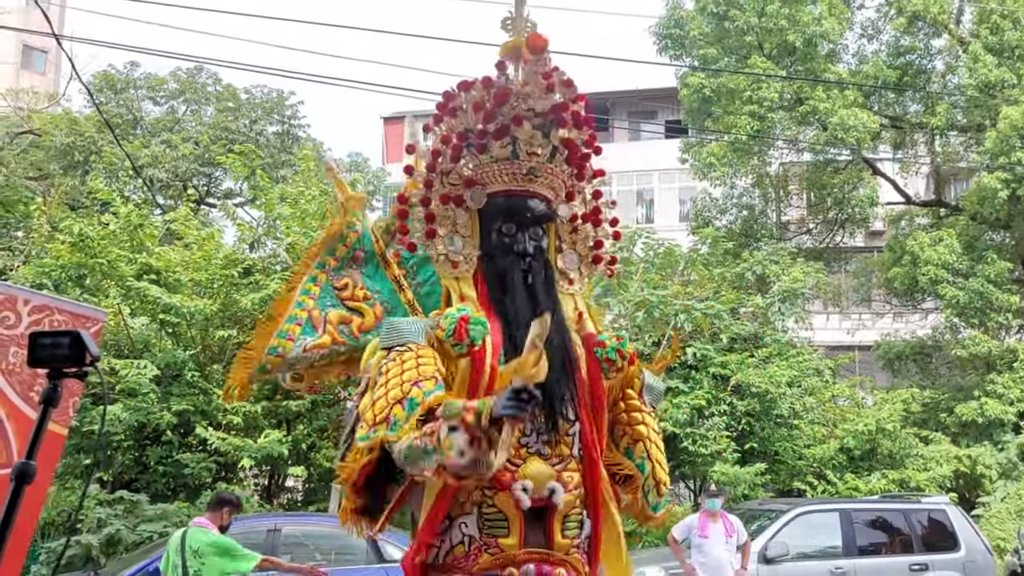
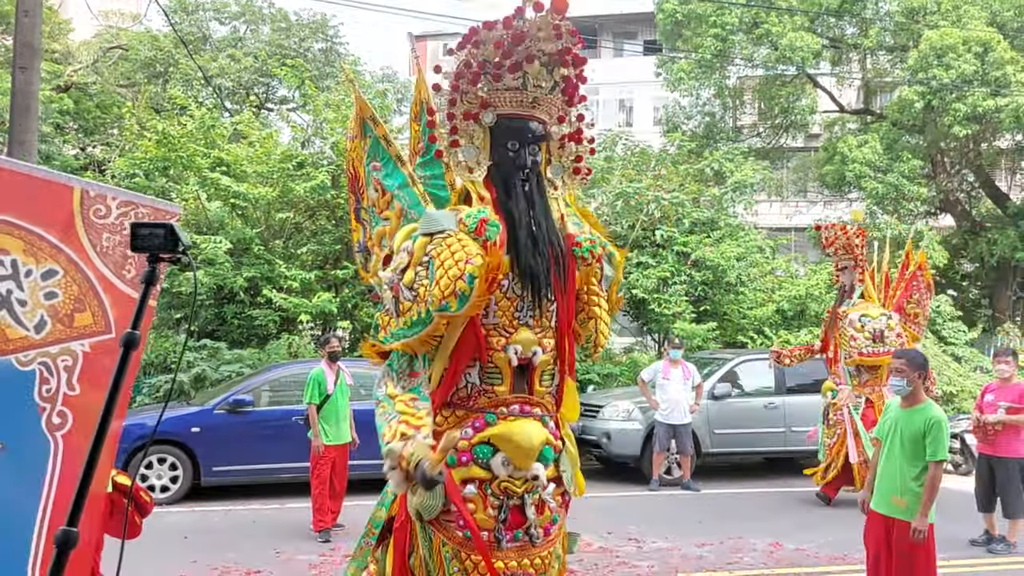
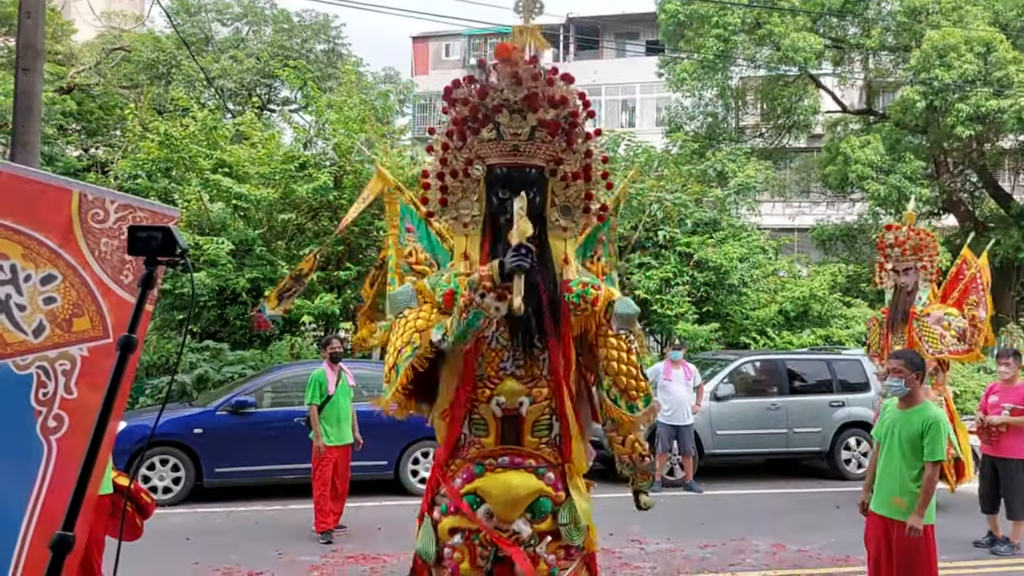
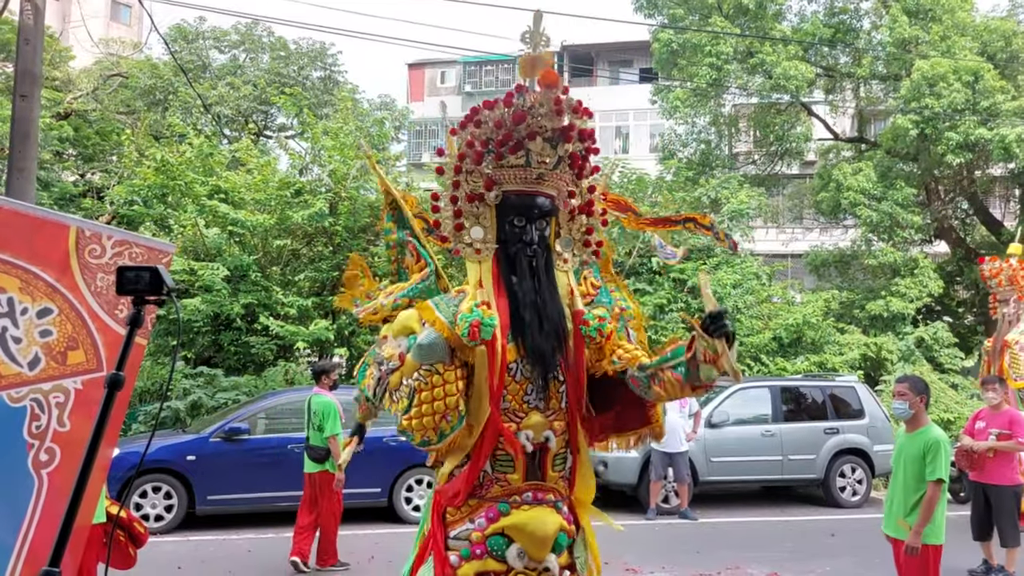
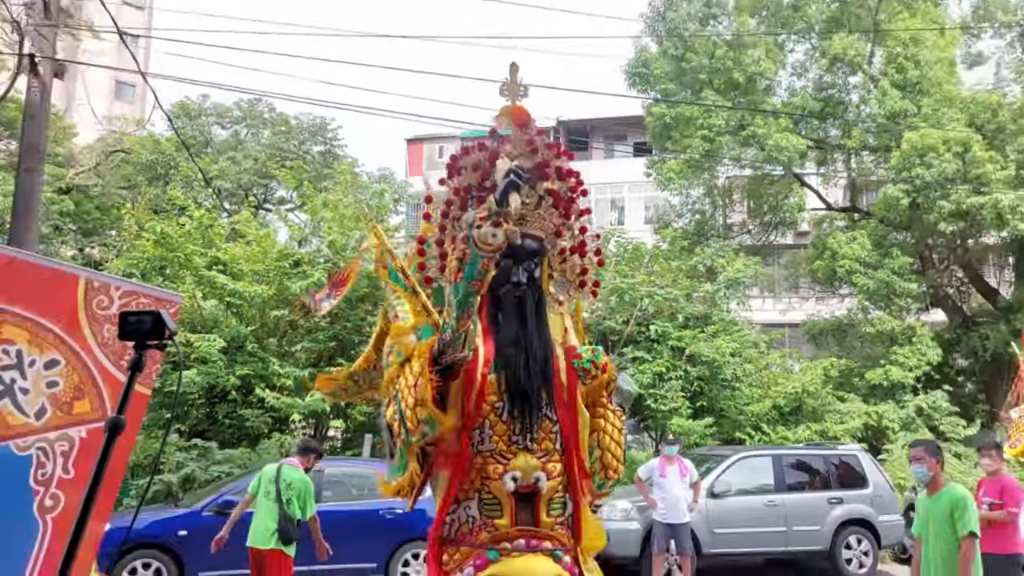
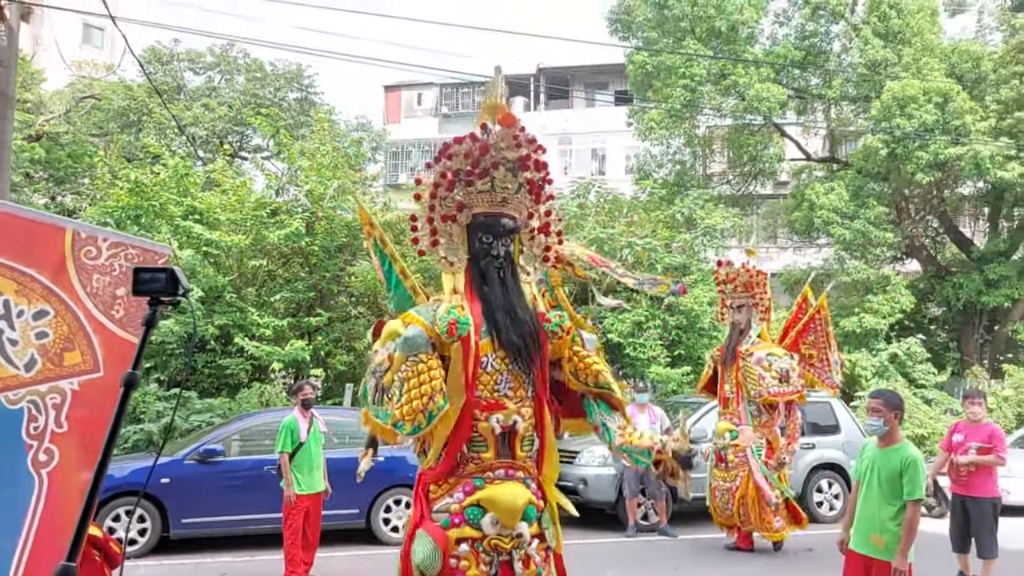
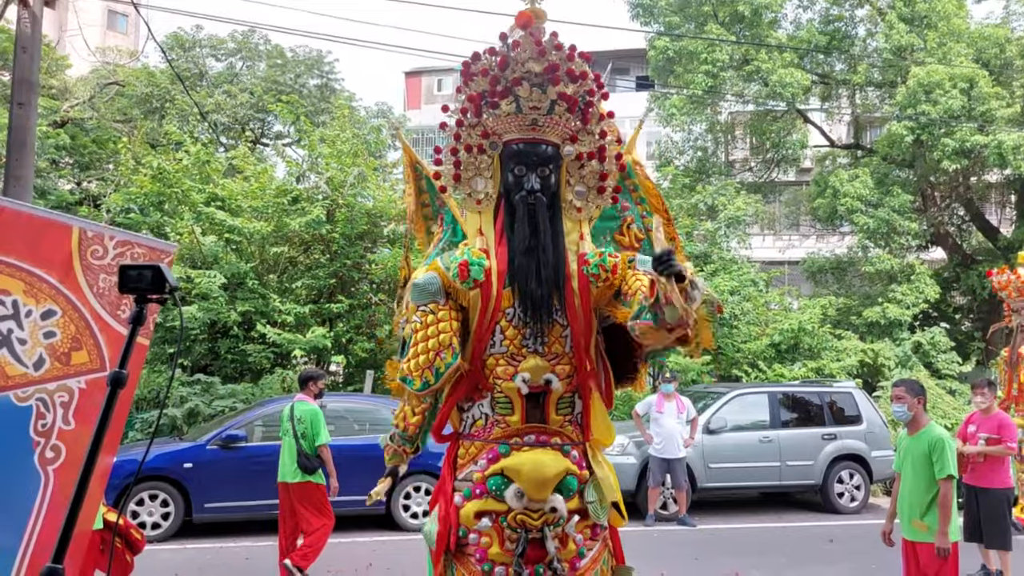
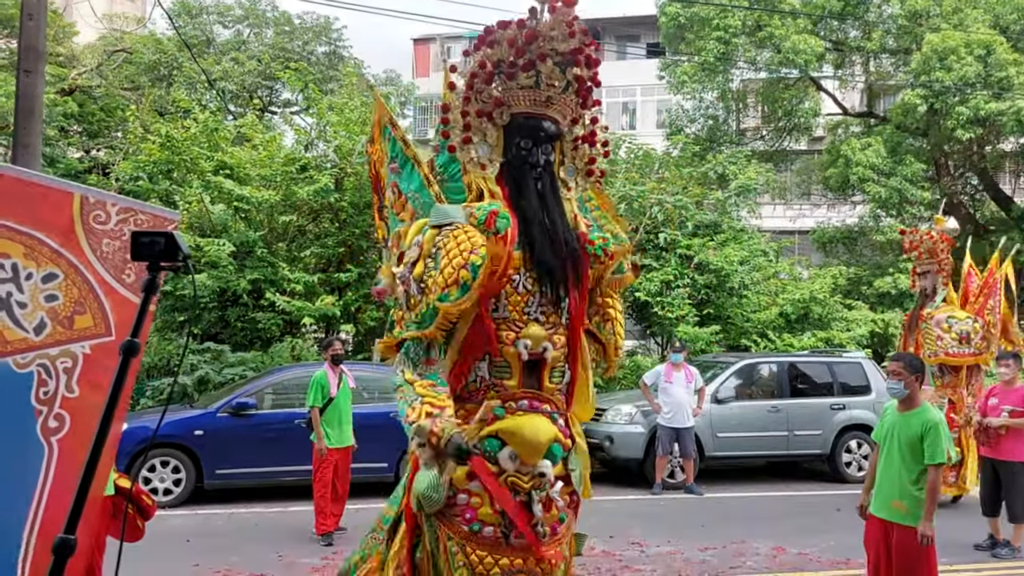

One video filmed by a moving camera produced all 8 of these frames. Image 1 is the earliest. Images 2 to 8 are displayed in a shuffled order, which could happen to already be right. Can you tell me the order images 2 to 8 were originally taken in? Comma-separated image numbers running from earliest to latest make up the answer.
5, 7, 4, 8, 3, 2, 6
